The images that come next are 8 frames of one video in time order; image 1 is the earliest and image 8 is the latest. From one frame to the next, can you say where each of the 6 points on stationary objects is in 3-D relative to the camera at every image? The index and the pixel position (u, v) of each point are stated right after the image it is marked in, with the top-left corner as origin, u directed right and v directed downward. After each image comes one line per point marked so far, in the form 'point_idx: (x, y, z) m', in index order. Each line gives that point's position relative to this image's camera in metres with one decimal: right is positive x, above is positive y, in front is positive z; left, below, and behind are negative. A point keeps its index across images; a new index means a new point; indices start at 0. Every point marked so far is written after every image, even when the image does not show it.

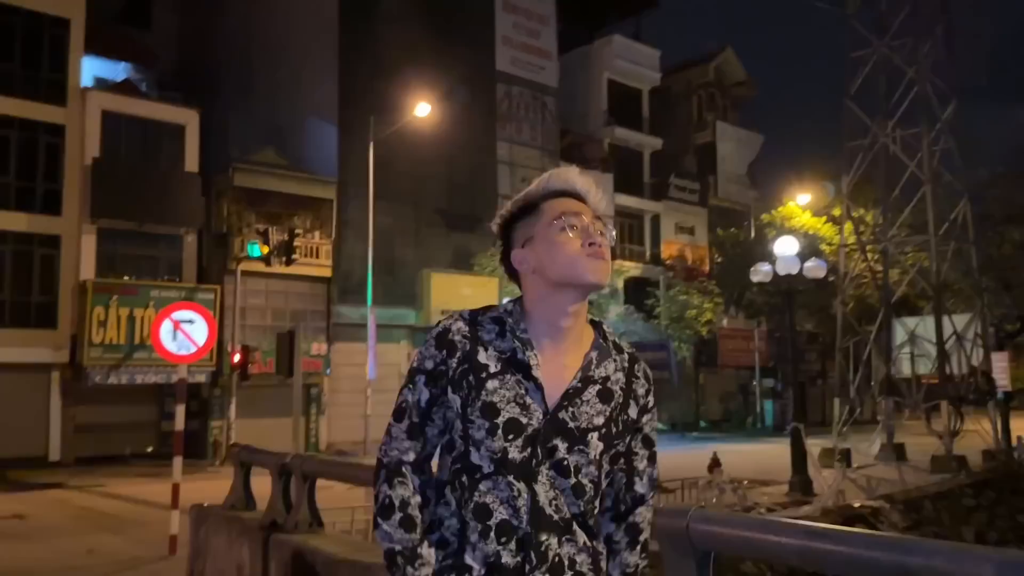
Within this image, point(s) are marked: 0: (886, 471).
0: (+7.5, -3.7, +17.4) m
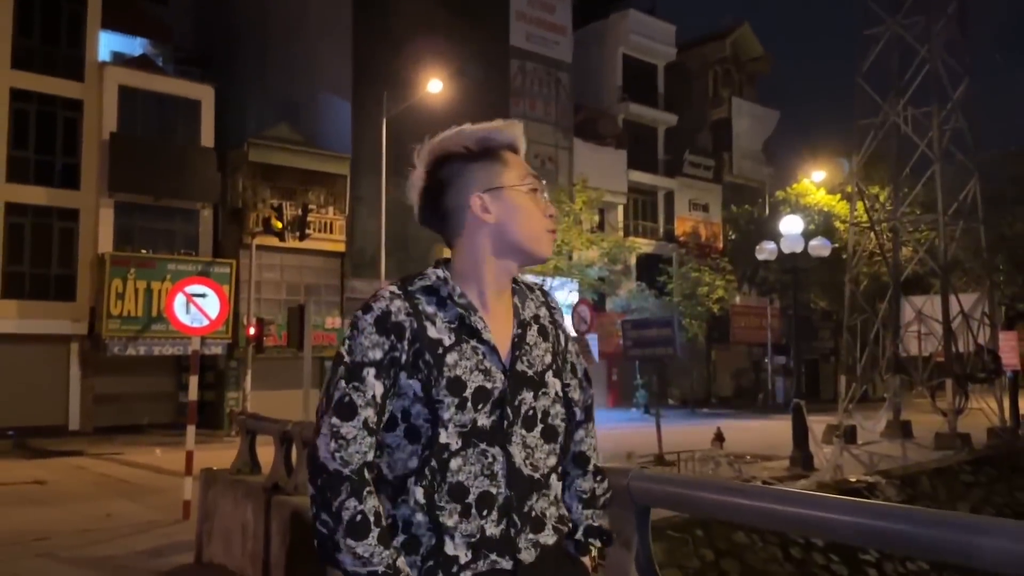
0: (+7.7, -3.2, +17.6) m
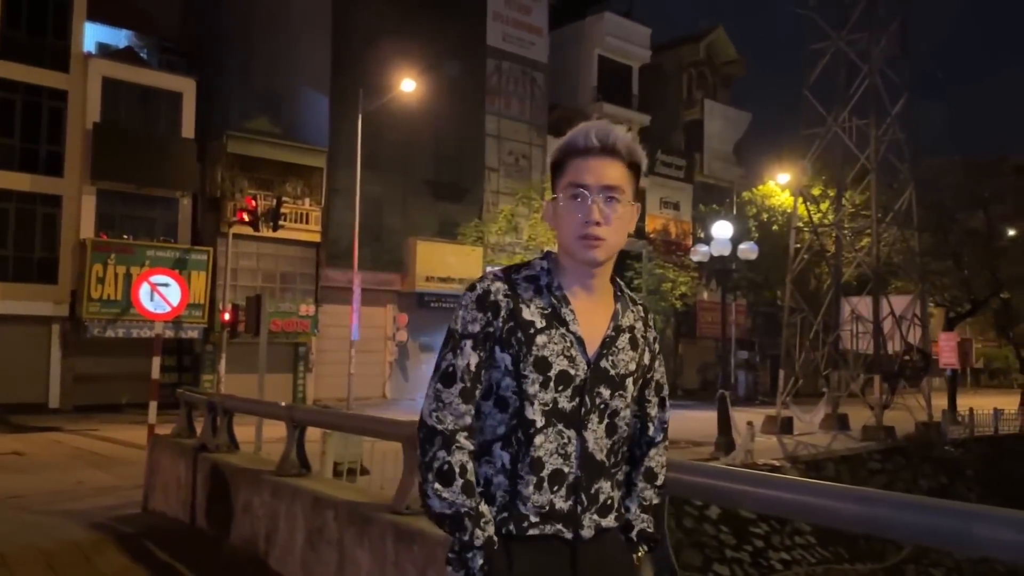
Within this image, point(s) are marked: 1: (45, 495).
0: (+6.7, -3.3, +18.8) m
1: (-4.9, -2.2, +9.1) m
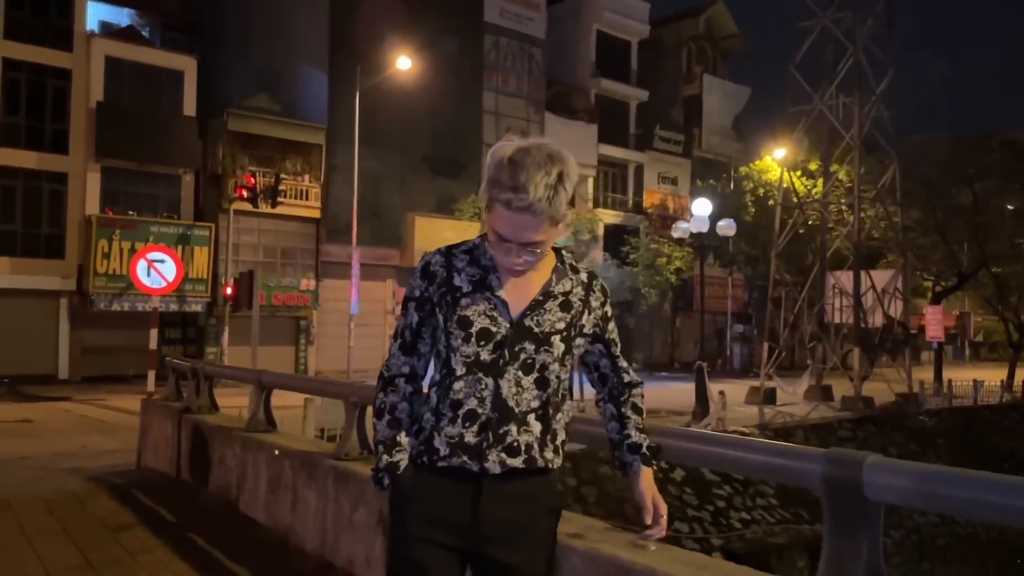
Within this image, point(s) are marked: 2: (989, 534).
0: (+6.5, -2.7, +19.5) m
1: (-5.2, -1.9, +9.8) m
2: (+7.3, -3.8, +13.2) m
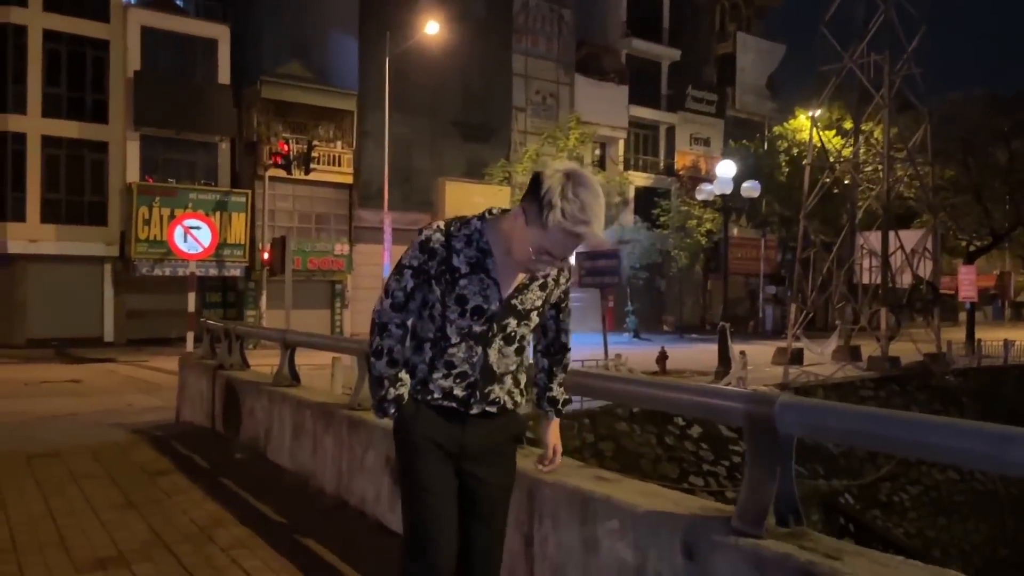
0: (+7.1, -1.8, +19.6) m
1: (-5.0, -1.5, +10.5) m
2: (+7.7, -3.1, +13.4) m
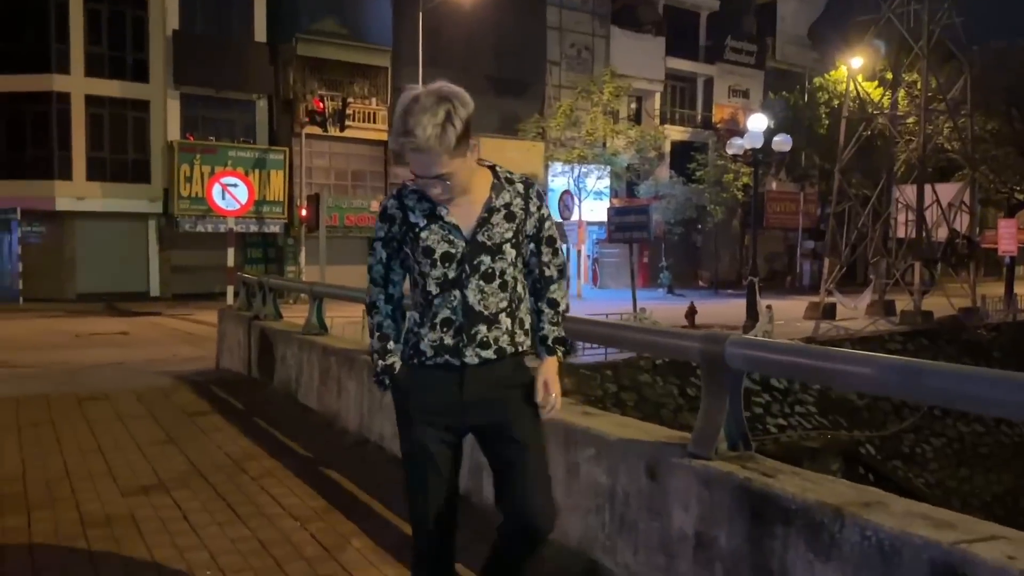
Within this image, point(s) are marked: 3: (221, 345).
0: (+7.8, -0.8, +19.6) m
1: (-4.7, -0.9, +11.0) m
2: (+8.1, -2.4, +13.4) m
3: (-2.7, -0.5, +8.2) m
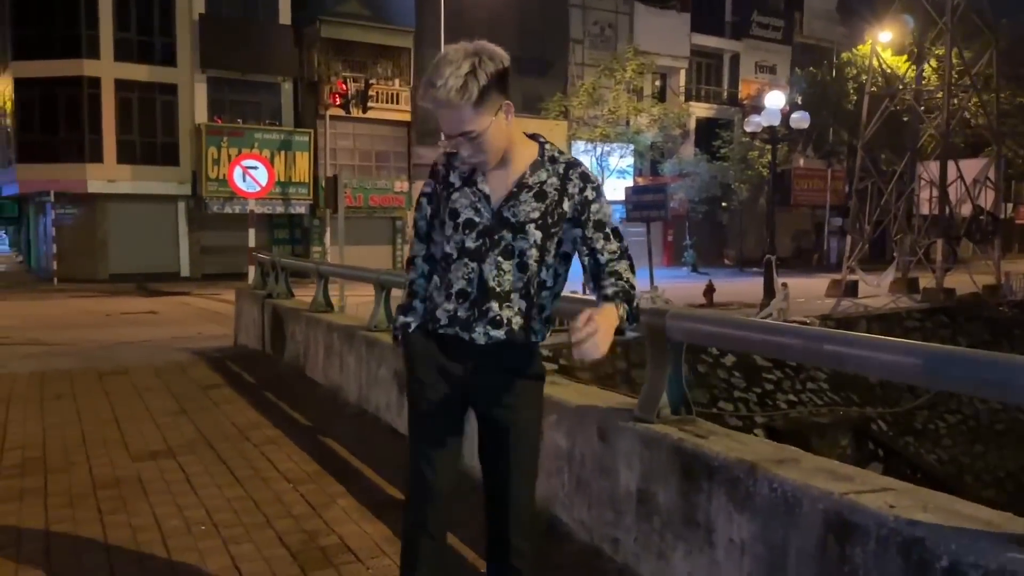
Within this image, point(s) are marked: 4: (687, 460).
0: (+8.3, -0.3, +19.6) m
1: (-4.5, -0.7, +11.4) m
2: (+8.4, -2.1, +13.4) m
3: (-2.7, -0.3, +8.5) m
4: (+0.5, -0.5, +2.5) m
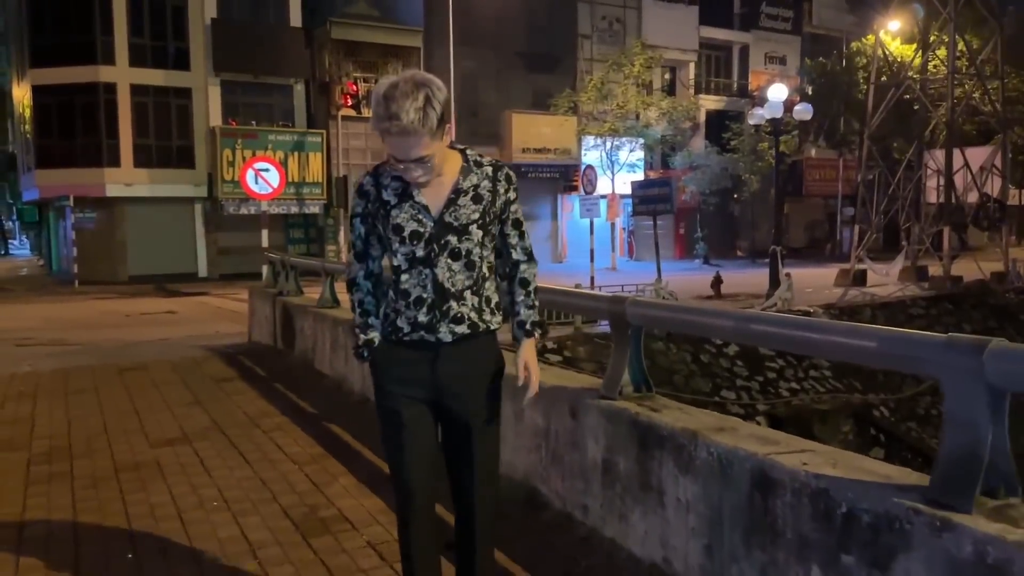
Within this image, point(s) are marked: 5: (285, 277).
0: (+8.5, 0.0, +19.7) m
1: (-4.4, -0.7, +11.8) m
2: (+8.5, -1.8, +13.6) m
3: (-2.7, -0.3, +8.8) m
4: (+0.4, -0.5, +2.8) m
5: (-2.1, +0.1, +8.2) m
